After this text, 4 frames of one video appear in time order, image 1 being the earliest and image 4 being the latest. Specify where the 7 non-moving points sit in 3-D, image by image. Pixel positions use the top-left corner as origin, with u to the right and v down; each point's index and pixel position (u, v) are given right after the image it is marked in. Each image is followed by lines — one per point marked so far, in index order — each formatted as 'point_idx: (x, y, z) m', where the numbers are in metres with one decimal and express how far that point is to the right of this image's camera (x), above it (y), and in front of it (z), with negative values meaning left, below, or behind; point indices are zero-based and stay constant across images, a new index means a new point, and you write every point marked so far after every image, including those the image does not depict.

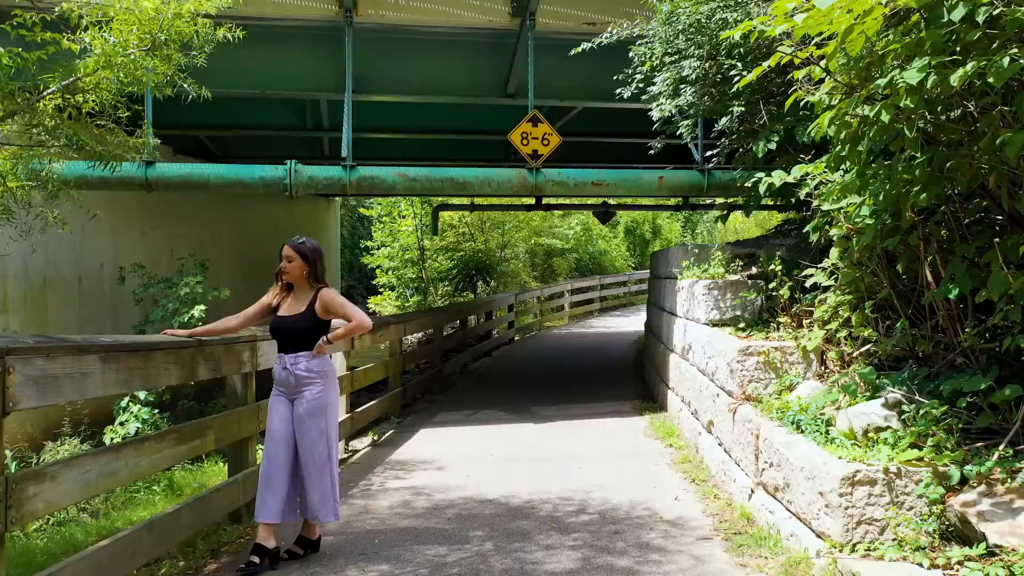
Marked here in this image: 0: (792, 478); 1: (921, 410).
0: (+1.4, -0.9, +3.5) m
1: (+2.0, -0.6, +3.5) m
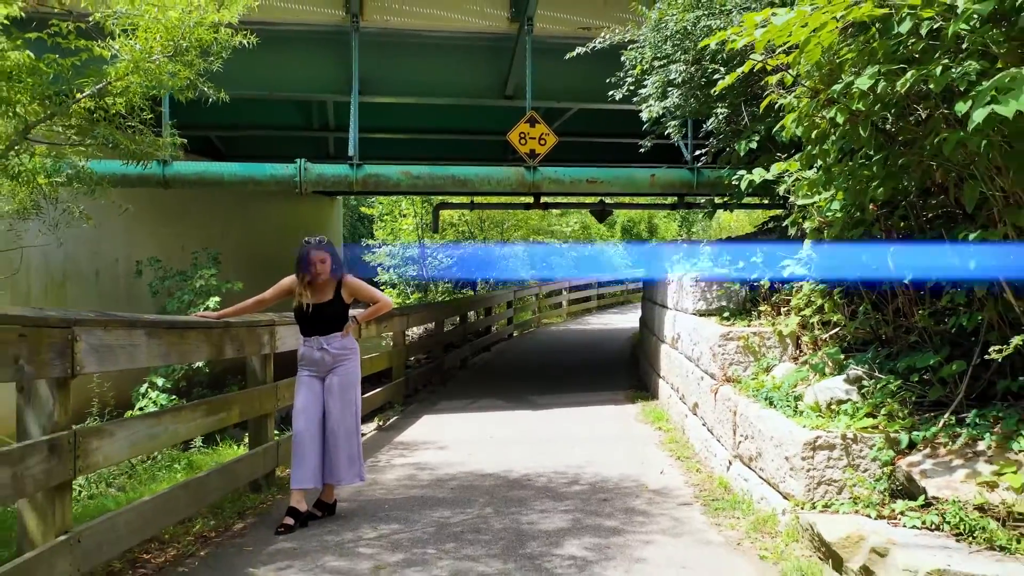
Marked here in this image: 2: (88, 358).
0: (+1.3, -0.8, +3.9) m
1: (+1.9, -0.5, +3.9) m
2: (-1.6, -0.3, +2.8) m
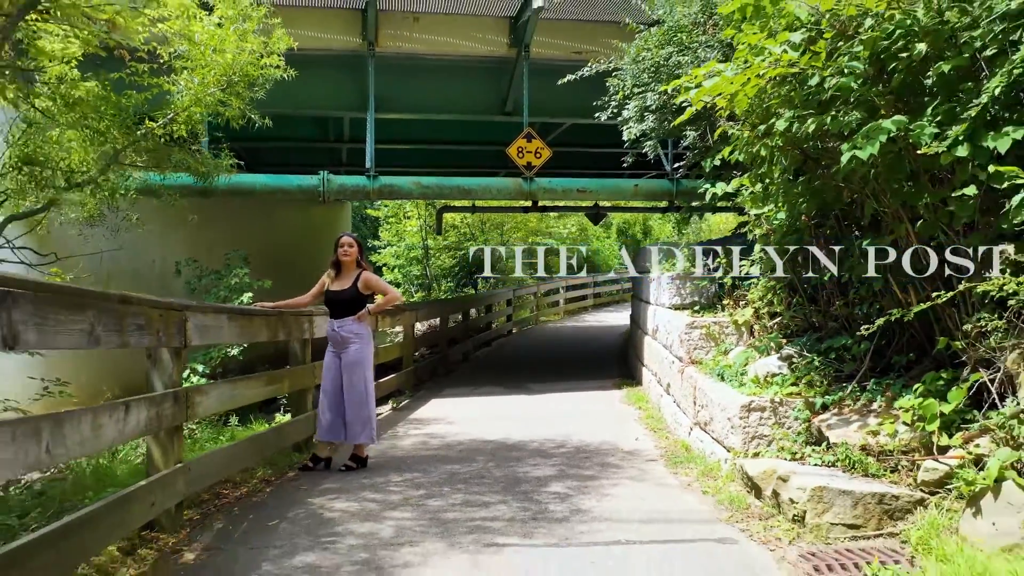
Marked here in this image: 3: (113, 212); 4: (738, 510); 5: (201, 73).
0: (+1.3, -0.8, +4.9) m
1: (+1.9, -0.5, +4.8) m
2: (-1.6, -0.2, +3.7) m
3: (-3.7, +0.7, +6.8) m
4: (+1.2, -1.2, +3.9) m
5: (-2.4, +1.7, +5.8) m
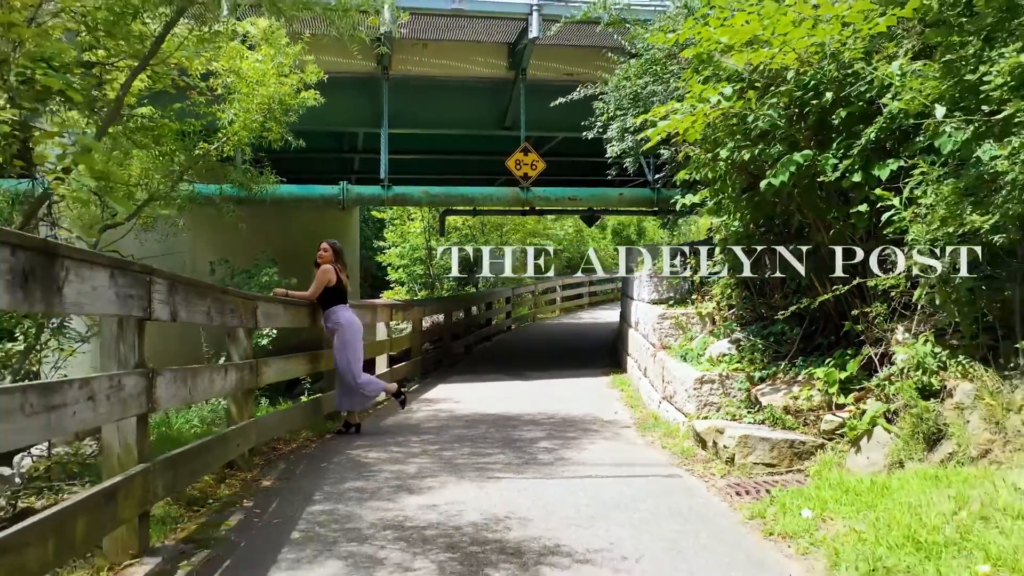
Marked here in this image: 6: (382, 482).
0: (+1.3, -0.8, +5.9) m
1: (+1.9, -0.4, +5.9) m
2: (-1.6, -0.2, +4.8) m
3: (-3.7, +0.7, +7.9) m
4: (+1.2, -1.2, +5.0) m
5: (-2.4, +1.7, +6.8) m
6: (-0.8, -1.1, +4.3) m
